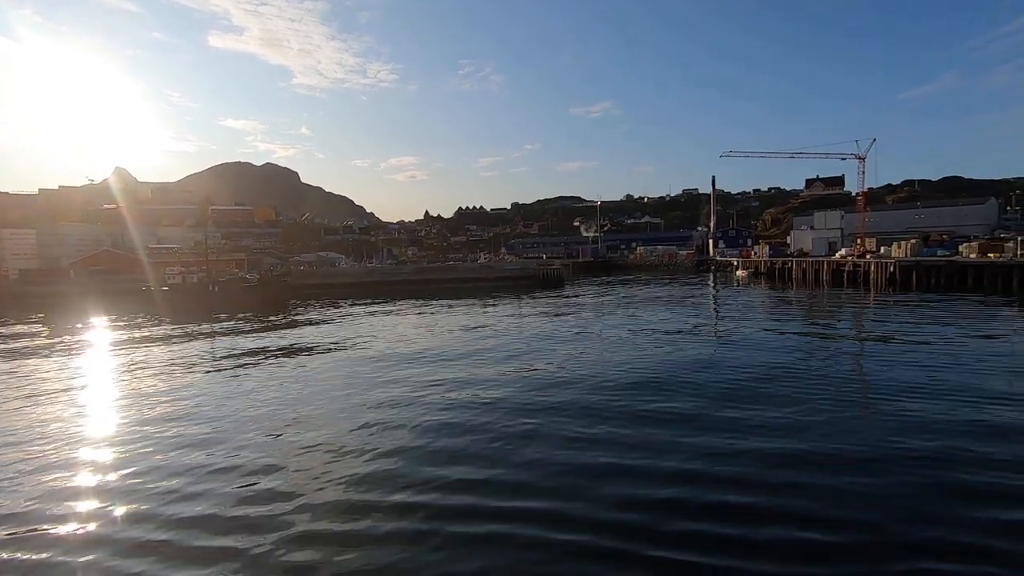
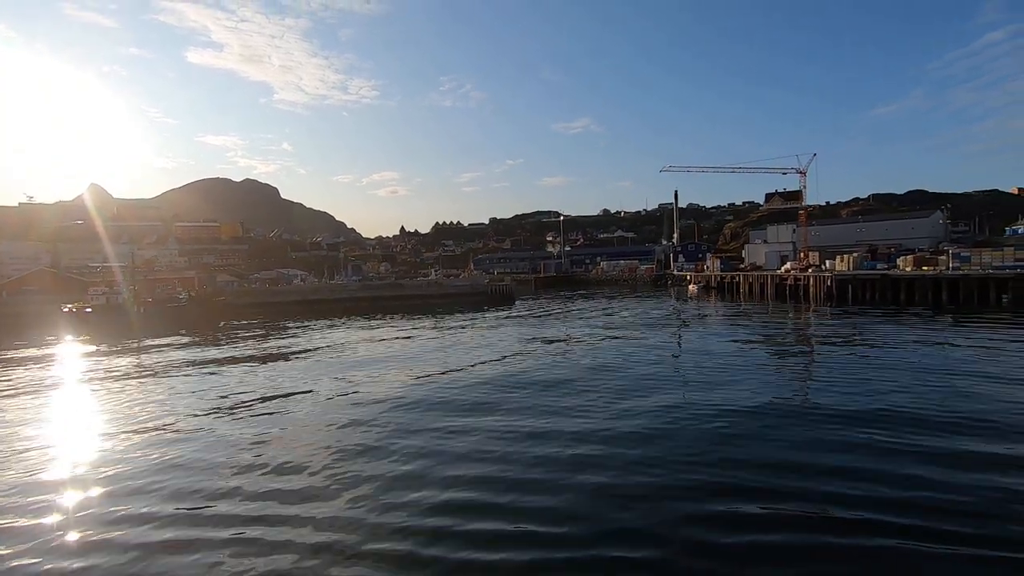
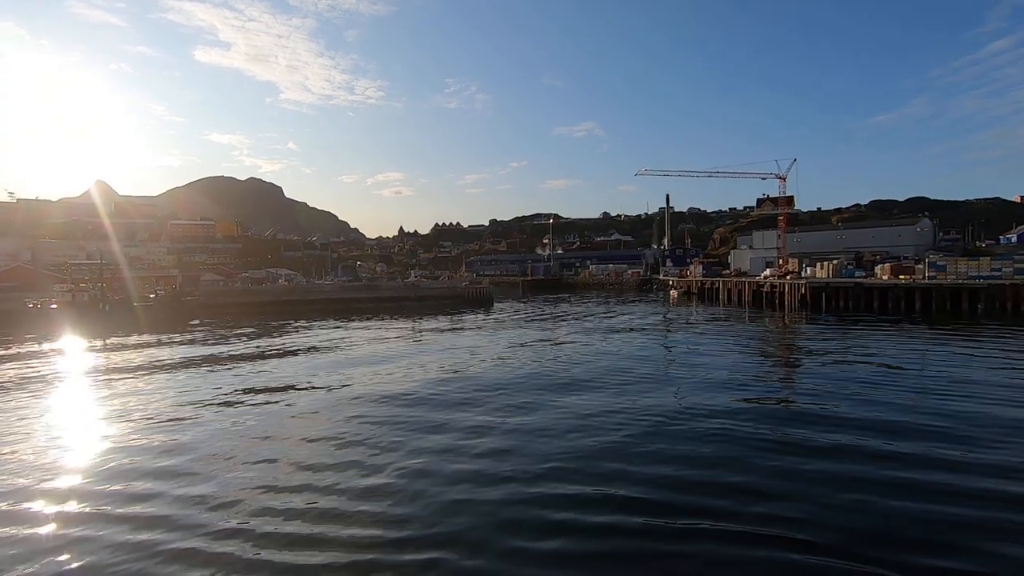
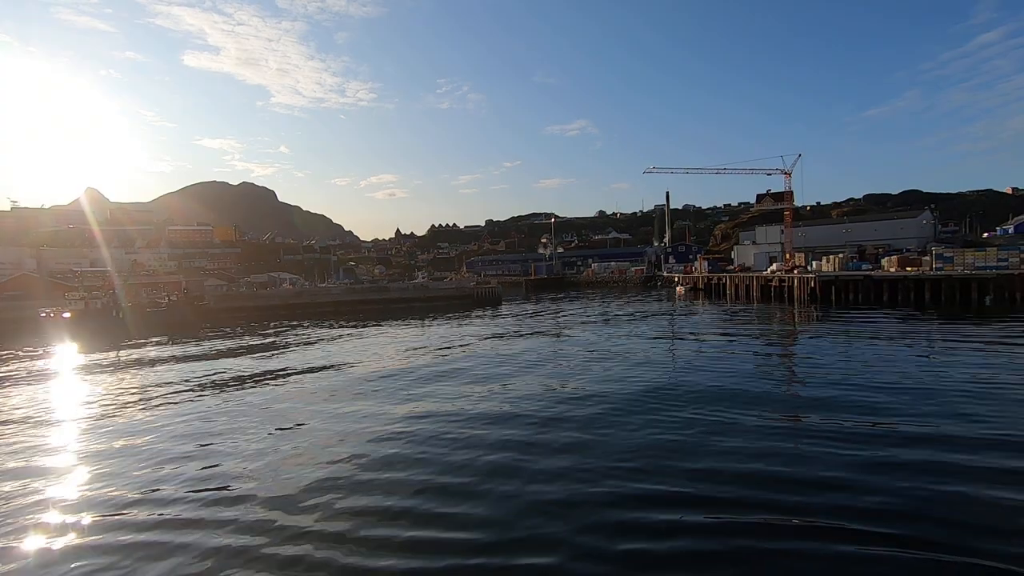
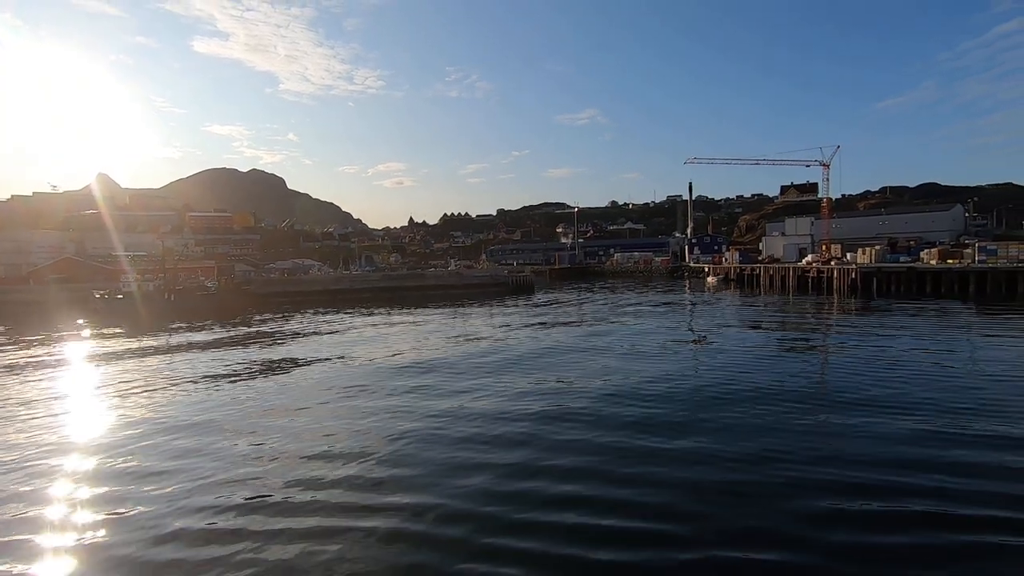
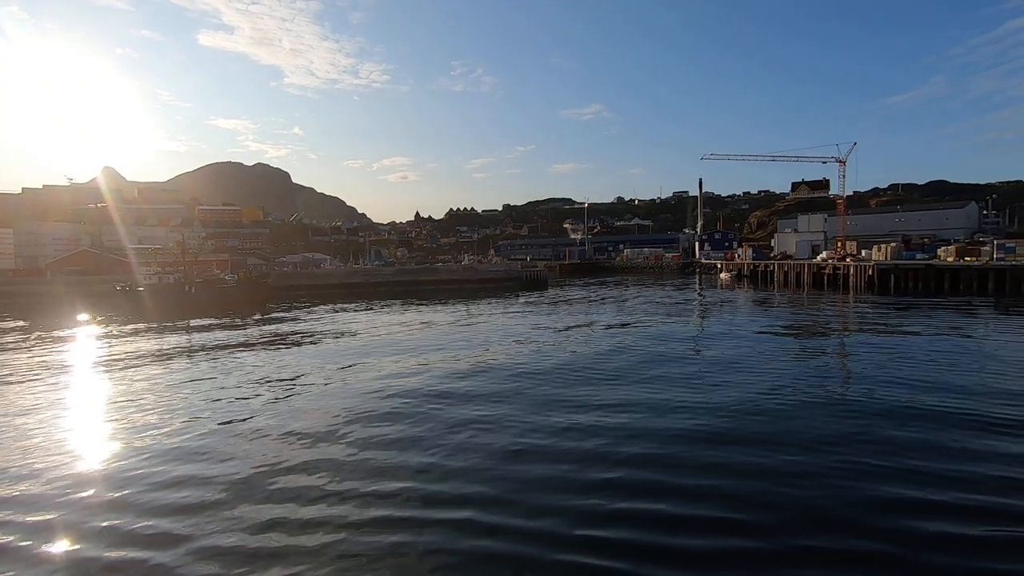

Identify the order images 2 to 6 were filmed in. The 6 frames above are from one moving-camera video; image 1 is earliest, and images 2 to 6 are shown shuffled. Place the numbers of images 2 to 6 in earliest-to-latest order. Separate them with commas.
6, 5, 2, 4, 3
